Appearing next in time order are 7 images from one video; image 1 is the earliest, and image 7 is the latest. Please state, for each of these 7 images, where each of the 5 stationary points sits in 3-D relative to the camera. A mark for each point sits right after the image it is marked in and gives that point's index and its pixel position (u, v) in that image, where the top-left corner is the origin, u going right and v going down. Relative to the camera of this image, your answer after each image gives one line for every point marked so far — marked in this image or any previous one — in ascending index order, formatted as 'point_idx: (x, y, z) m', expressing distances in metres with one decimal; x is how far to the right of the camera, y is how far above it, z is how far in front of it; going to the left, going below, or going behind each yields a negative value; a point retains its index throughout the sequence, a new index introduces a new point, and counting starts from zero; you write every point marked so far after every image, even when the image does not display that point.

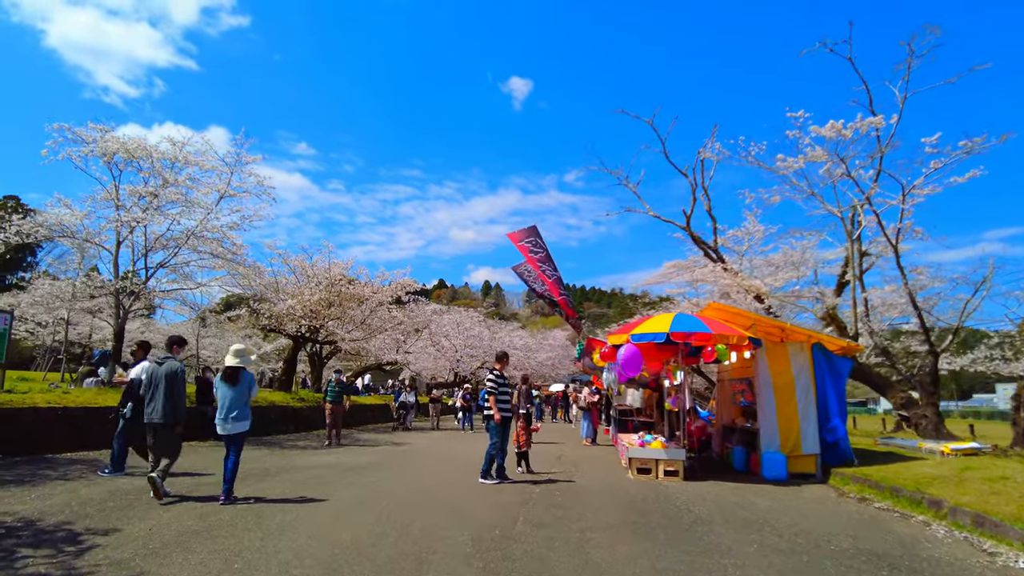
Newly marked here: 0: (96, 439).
0: (-6.8, -2.5, +10.4) m
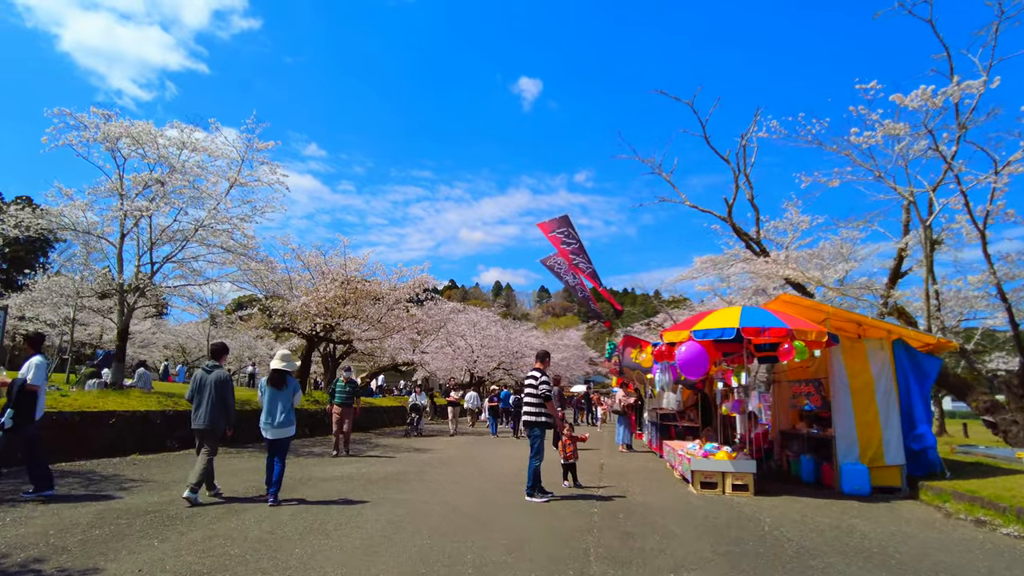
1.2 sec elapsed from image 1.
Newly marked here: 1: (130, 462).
0: (-6.2, -2.3, +9.5) m
1: (-5.3, -2.4, +9.0) m
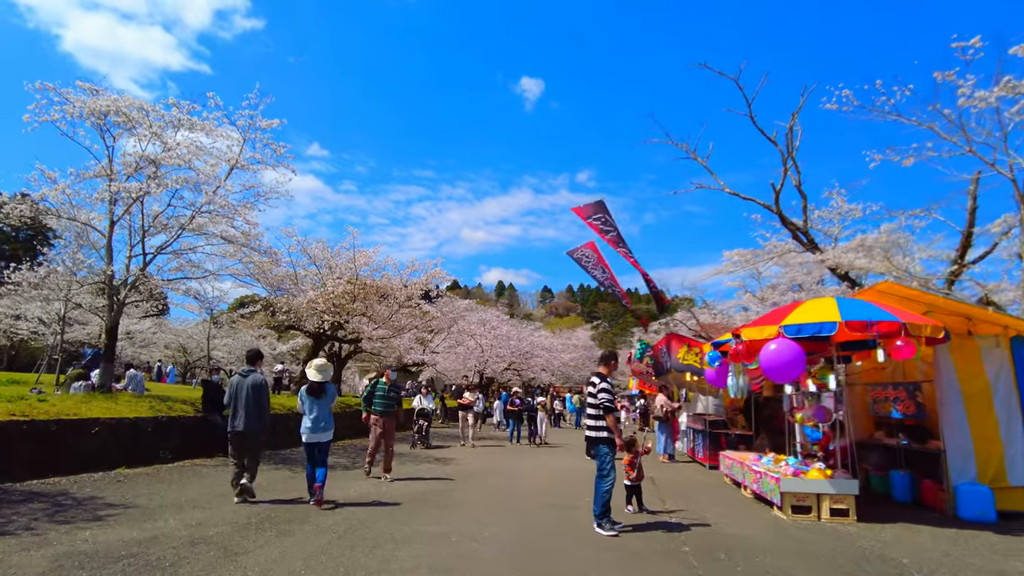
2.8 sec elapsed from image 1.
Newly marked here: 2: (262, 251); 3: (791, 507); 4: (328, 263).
0: (-5.6, -2.2, +8.2) m
1: (-4.7, -2.3, +7.7) m
2: (-5.9, +0.9, +15.2) m
3: (+2.9, -2.3, +6.7) m
4: (-5.6, +0.8, +19.6) m
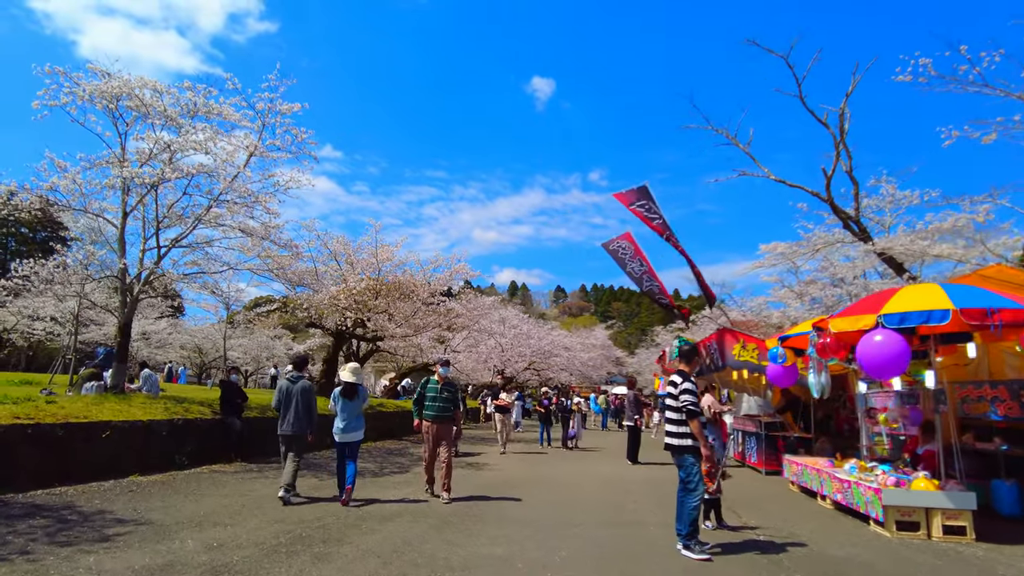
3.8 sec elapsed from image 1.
0: (-5.1, -2.1, +7.5) m
1: (-4.2, -2.2, +7.0) m
2: (-5.2, +1.0, +14.5) m
3: (+3.4, -2.1, +5.8) m
4: (-4.8, +0.9, +18.9) m
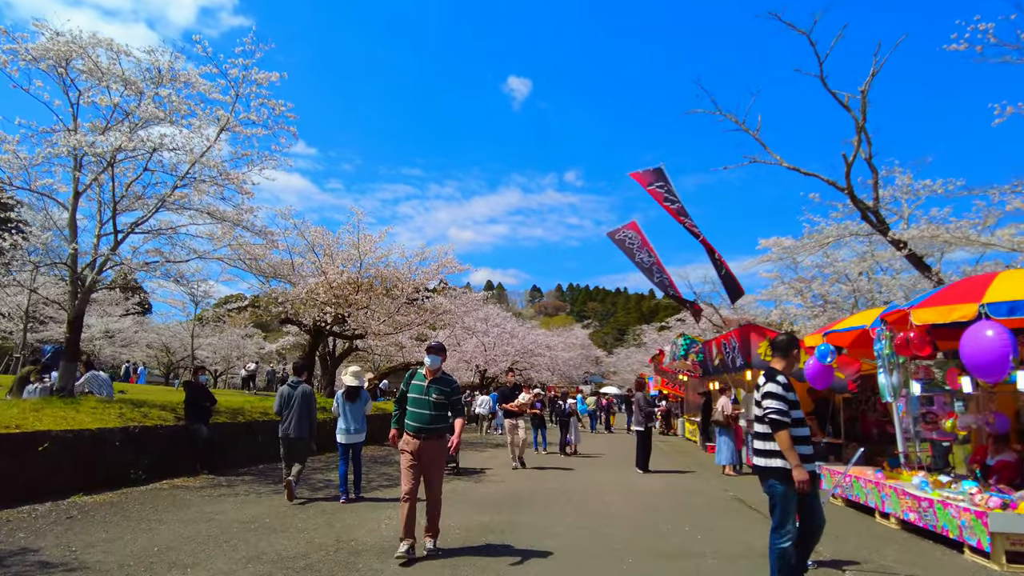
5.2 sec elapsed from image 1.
0: (-4.9, -1.9, +6.2) m
1: (-4.0, -2.0, +5.7) m
2: (-5.2, +1.1, +13.2) m
3: (+3.7, -2.0, +4.8) m
4: (-5.0, +1.0, +17.6) m
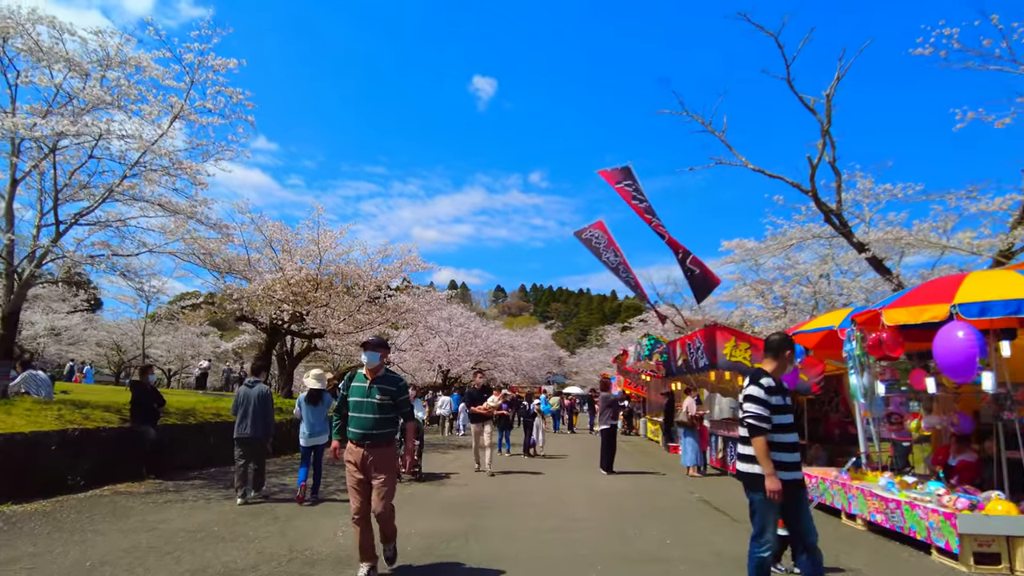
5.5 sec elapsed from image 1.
0: (-5.2, -1.9, +5.7) m
1: (-4.3, -1.9, +5.3) m
2: (-5.9, +1.2, +12.6) m
3: (+3.4, -2.0, +4.8) m
4: (-6.0, +1.1, +17.1) m
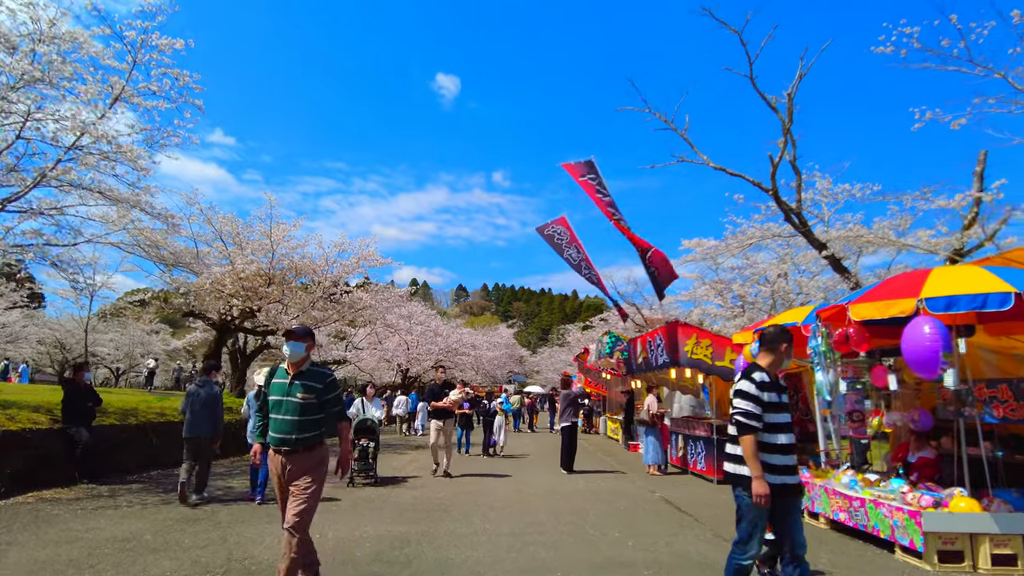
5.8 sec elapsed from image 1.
0: (-5.5, -1.7, +5.1) m
1: (-4.6, -1.8, +4.7) m
2: (-6.7, +1.3, +12.0) m
3: (+3.1, -2.0, +4.7) m
4: (-6.9, +1.2, +16.4) m
